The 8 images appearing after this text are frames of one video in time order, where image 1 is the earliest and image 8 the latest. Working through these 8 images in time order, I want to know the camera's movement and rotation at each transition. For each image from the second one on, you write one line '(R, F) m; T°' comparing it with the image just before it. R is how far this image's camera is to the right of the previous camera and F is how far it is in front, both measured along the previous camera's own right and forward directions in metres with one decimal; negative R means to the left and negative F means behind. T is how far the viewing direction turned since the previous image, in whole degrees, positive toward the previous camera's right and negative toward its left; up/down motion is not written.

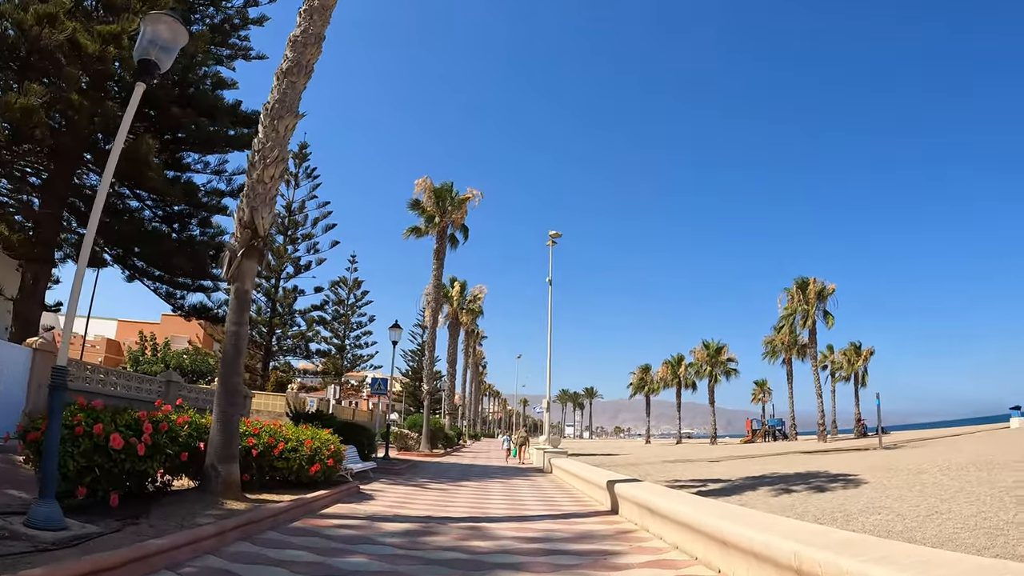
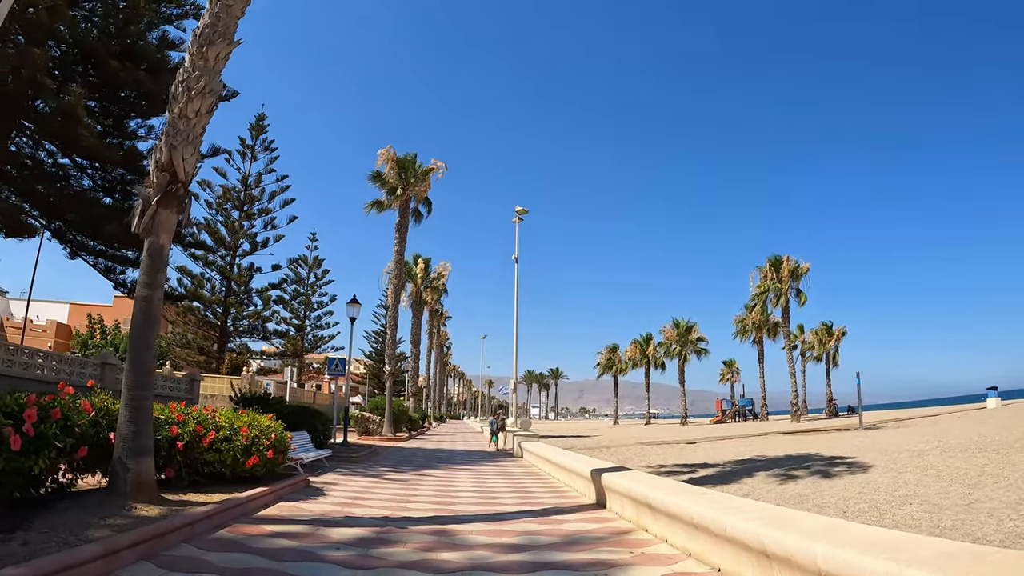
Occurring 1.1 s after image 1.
(-0.1, +1.4) m; +3°
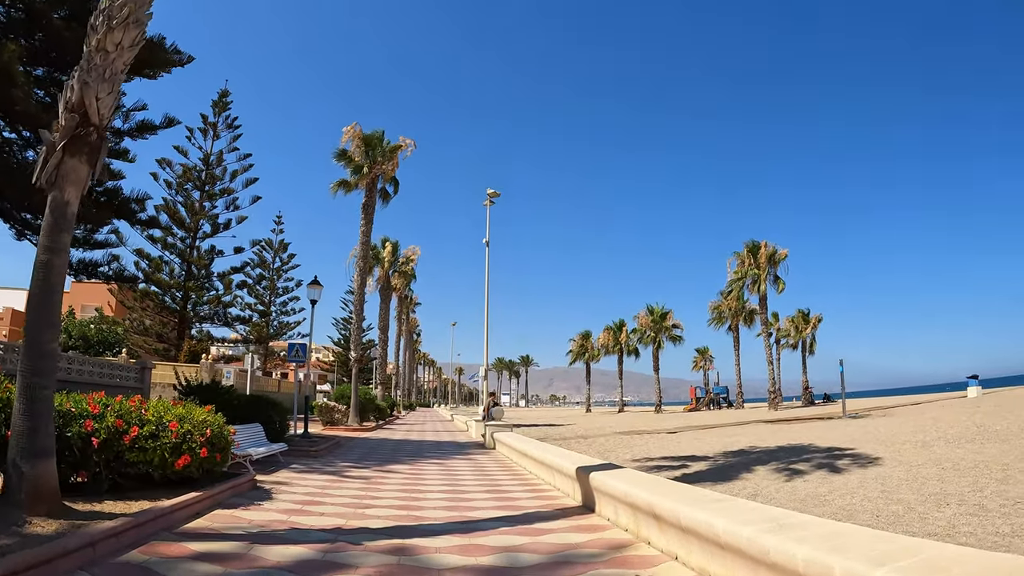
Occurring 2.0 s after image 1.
(-0.1, +1.2) m; +3°
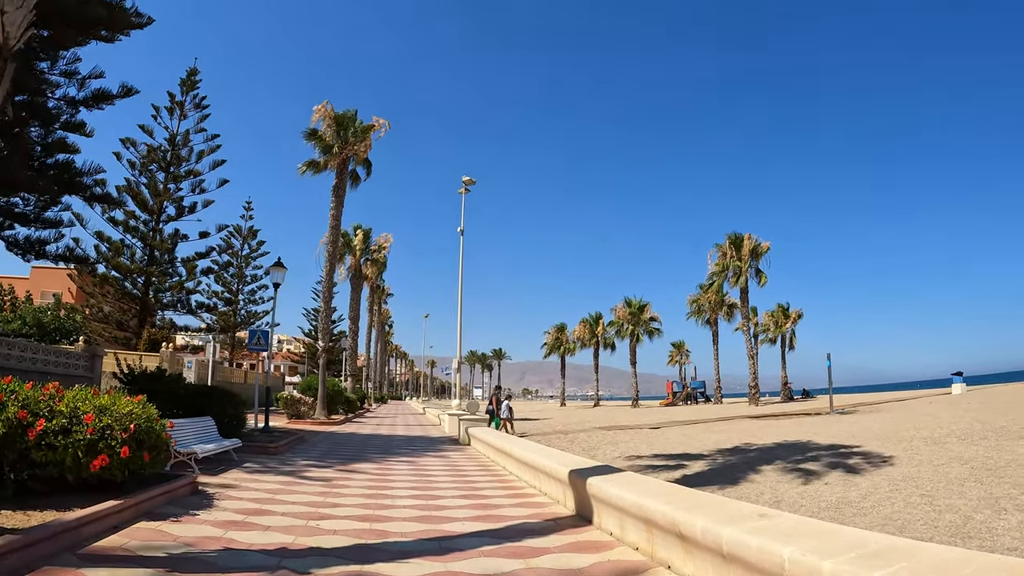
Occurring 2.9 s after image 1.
(-0.1, +1.1) m; +2°
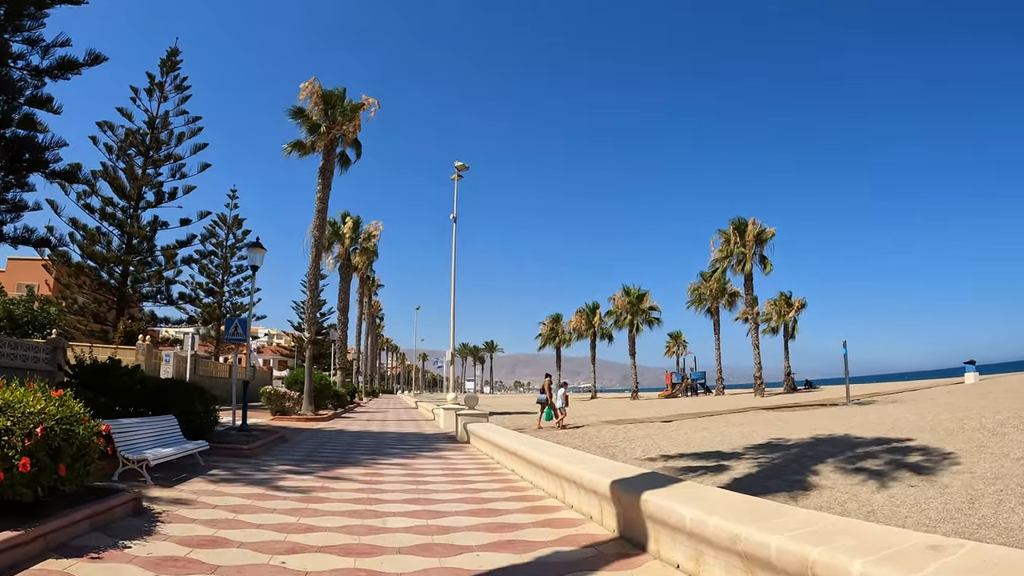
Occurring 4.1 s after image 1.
(-0.3, +1.5) m; +1°
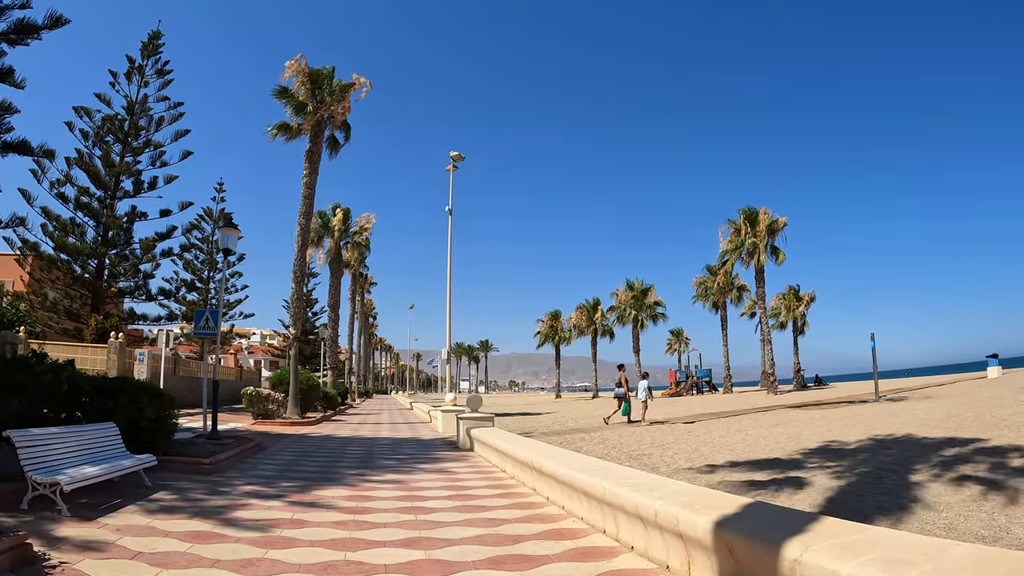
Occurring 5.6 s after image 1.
(-0.3, +1.7) m; +1°
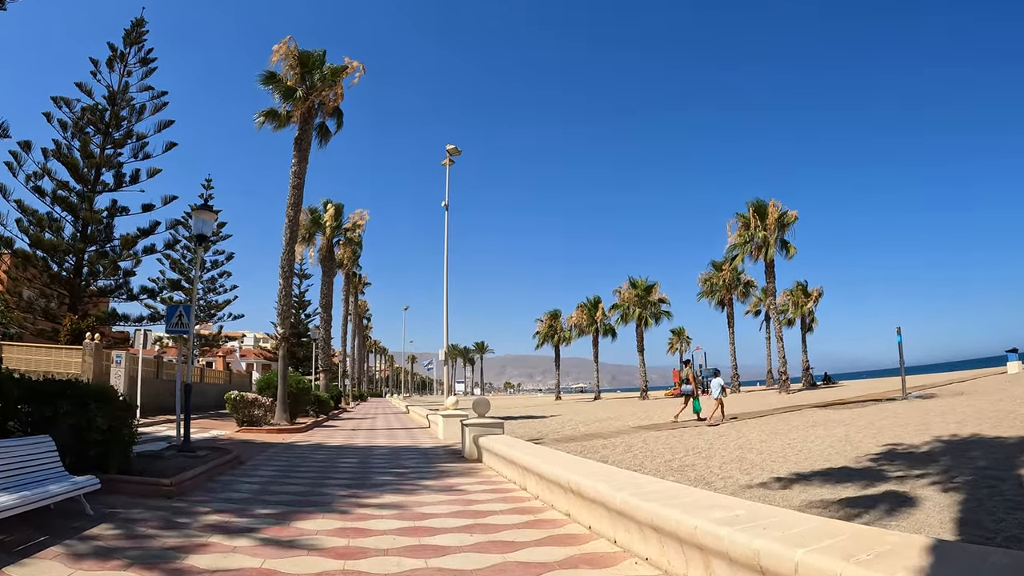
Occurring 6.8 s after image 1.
(-0.3, +1.4) m; +1°
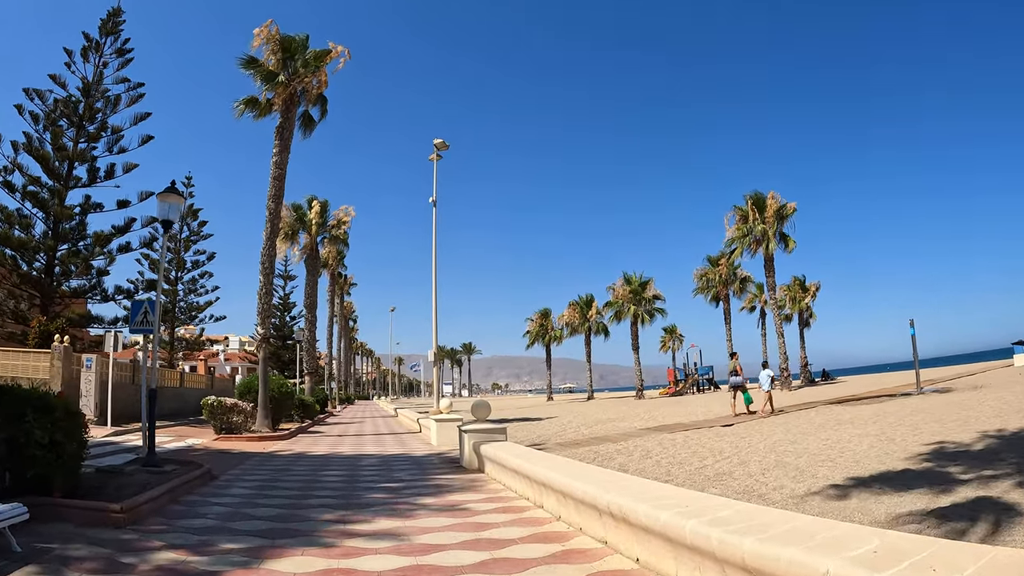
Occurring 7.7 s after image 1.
(-0.3, +1.1) m; +1°
